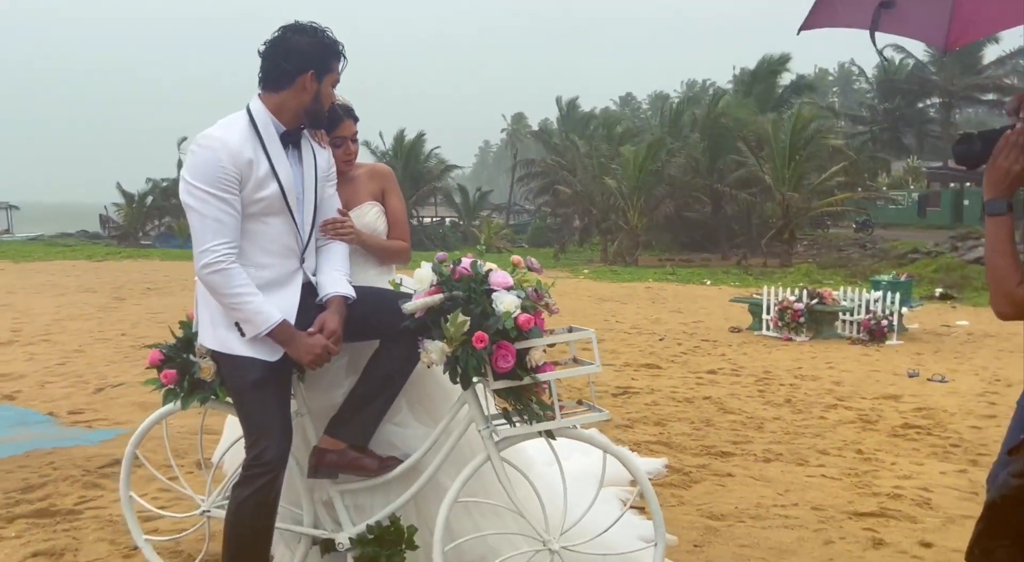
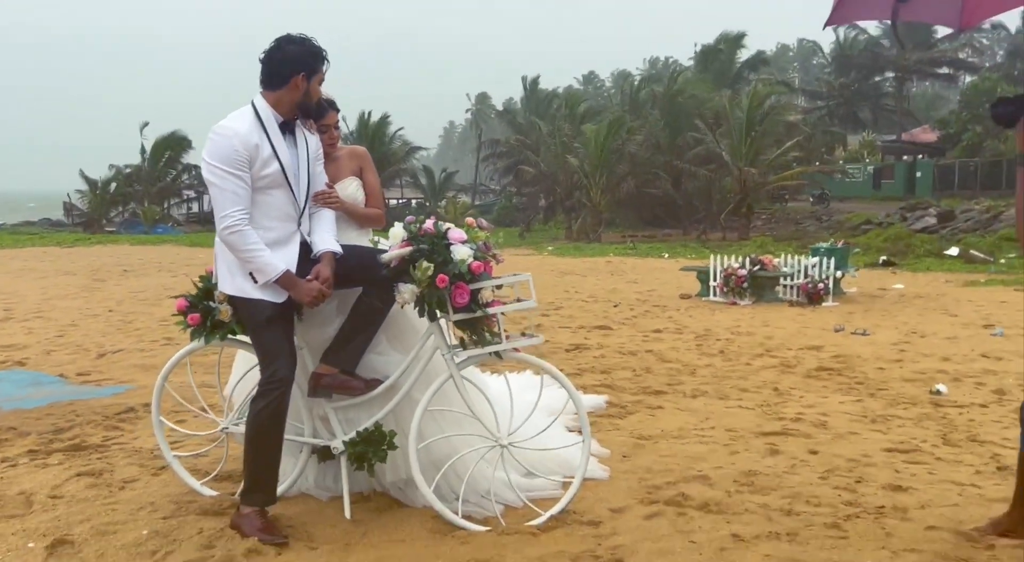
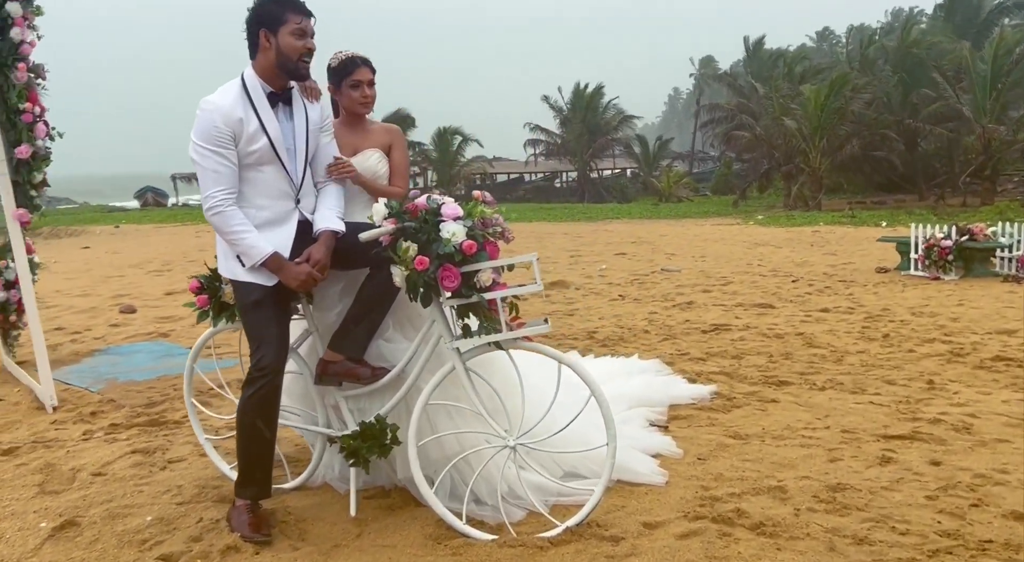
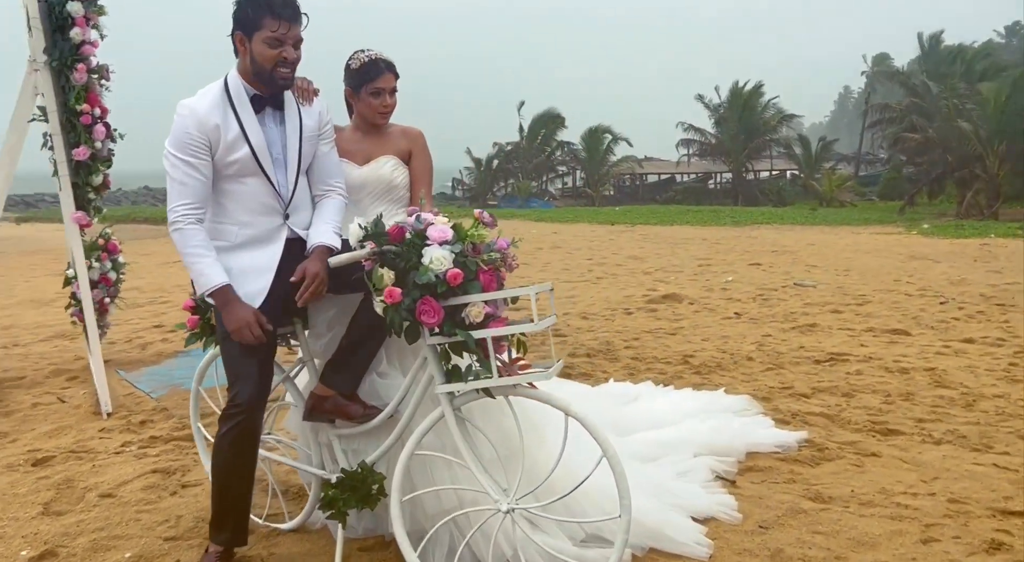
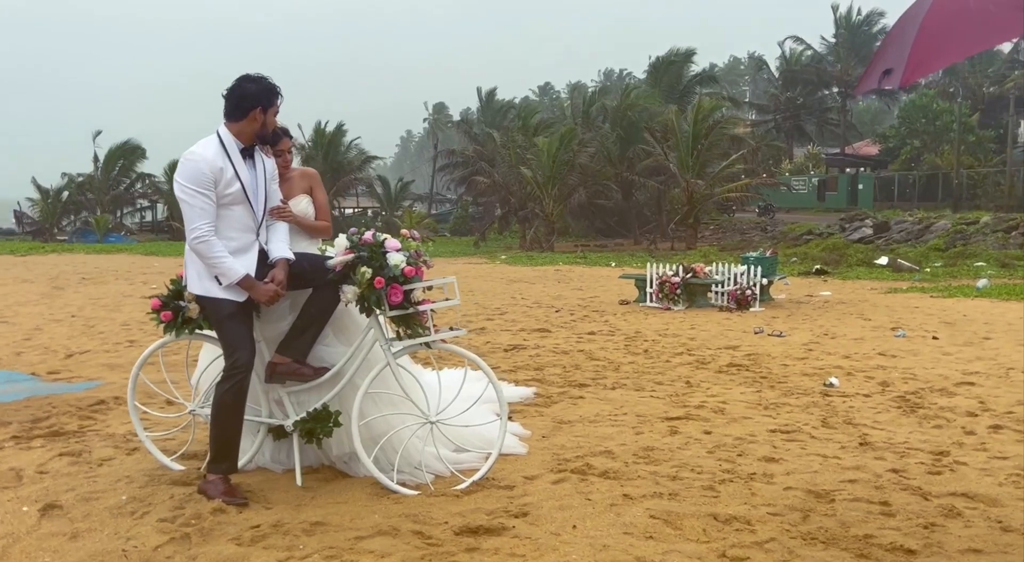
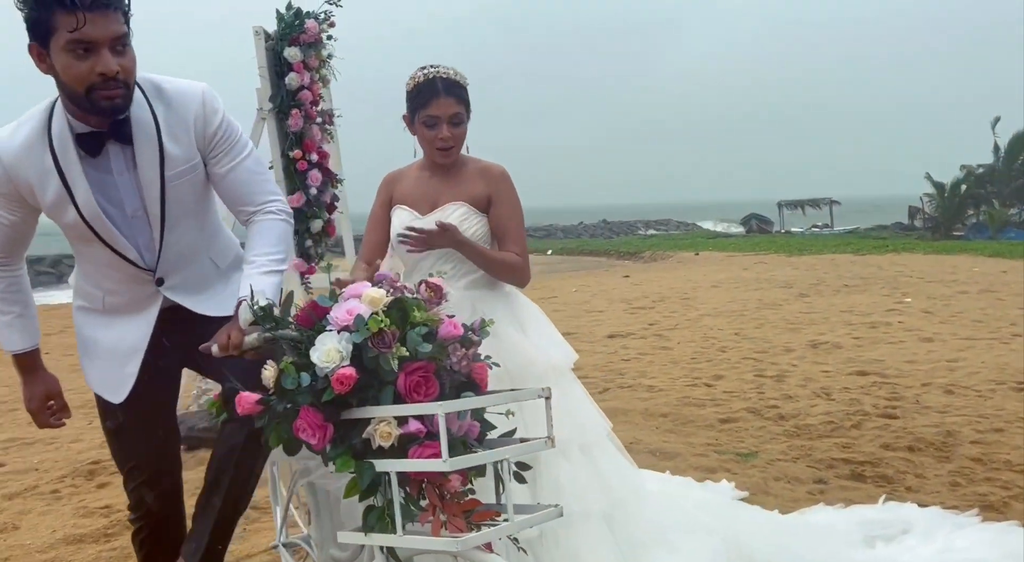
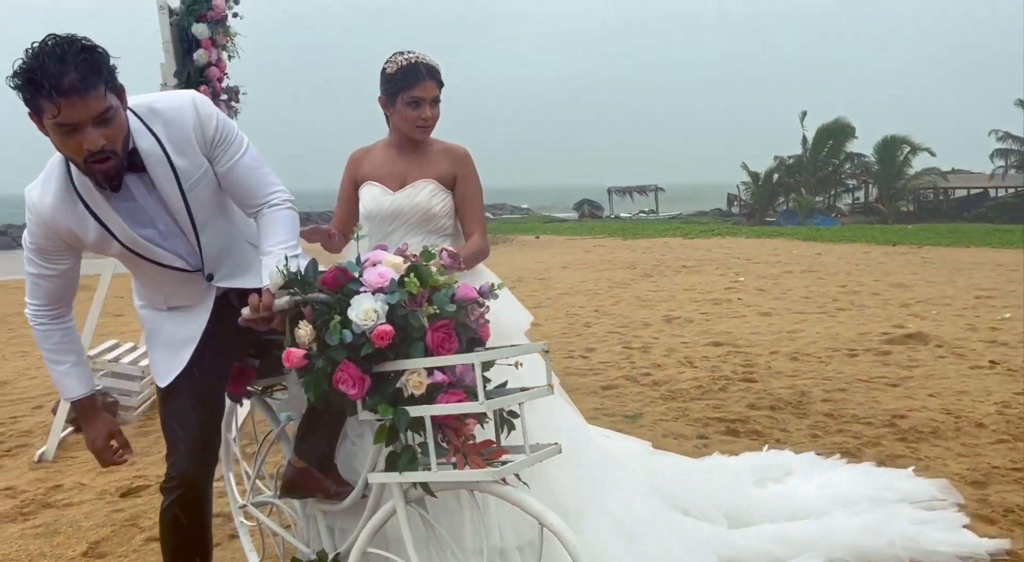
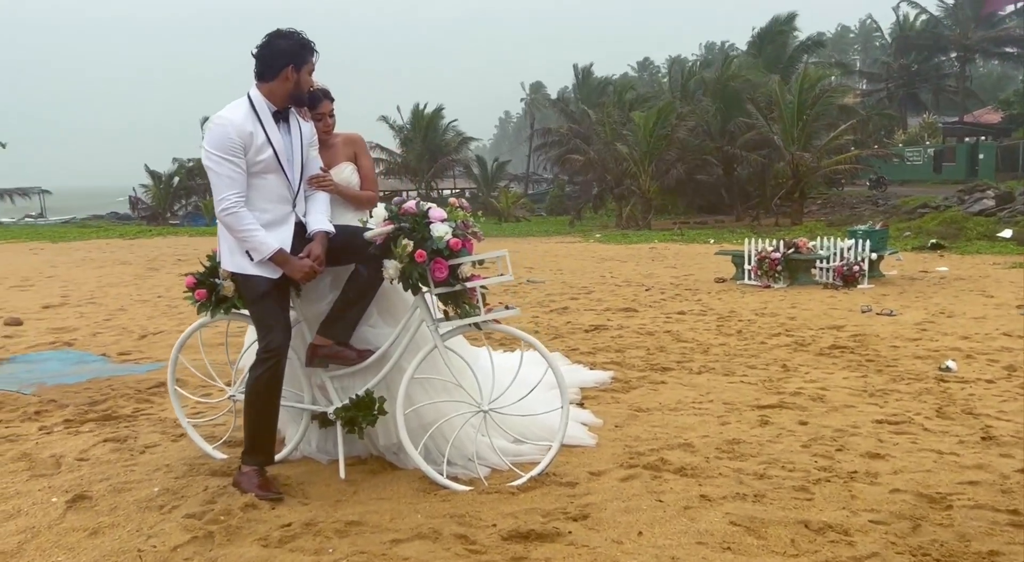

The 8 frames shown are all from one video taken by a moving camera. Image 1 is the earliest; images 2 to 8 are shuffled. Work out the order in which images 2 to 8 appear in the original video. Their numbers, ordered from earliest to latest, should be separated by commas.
2, 5, 8, 3, 4, 7, 6
